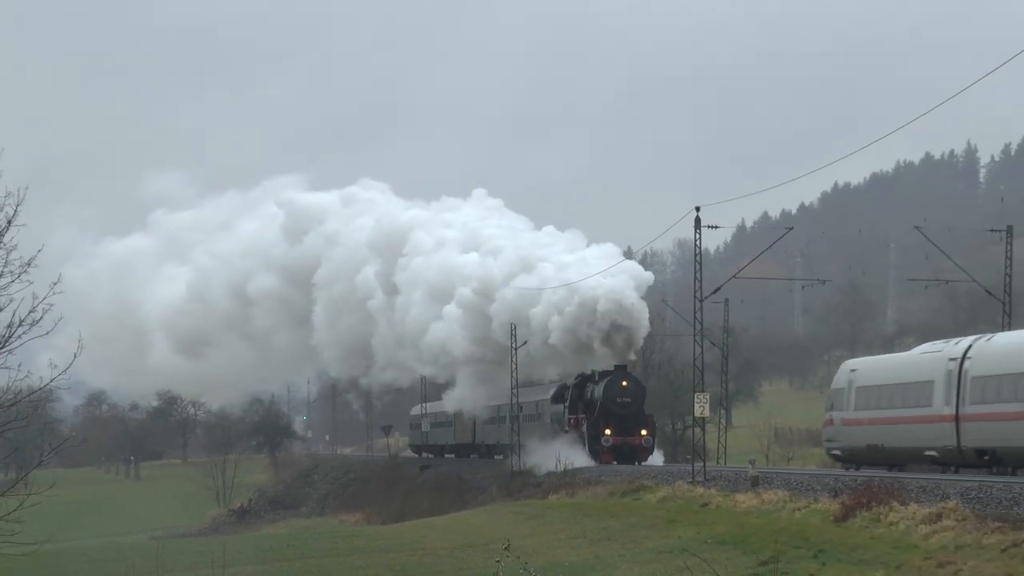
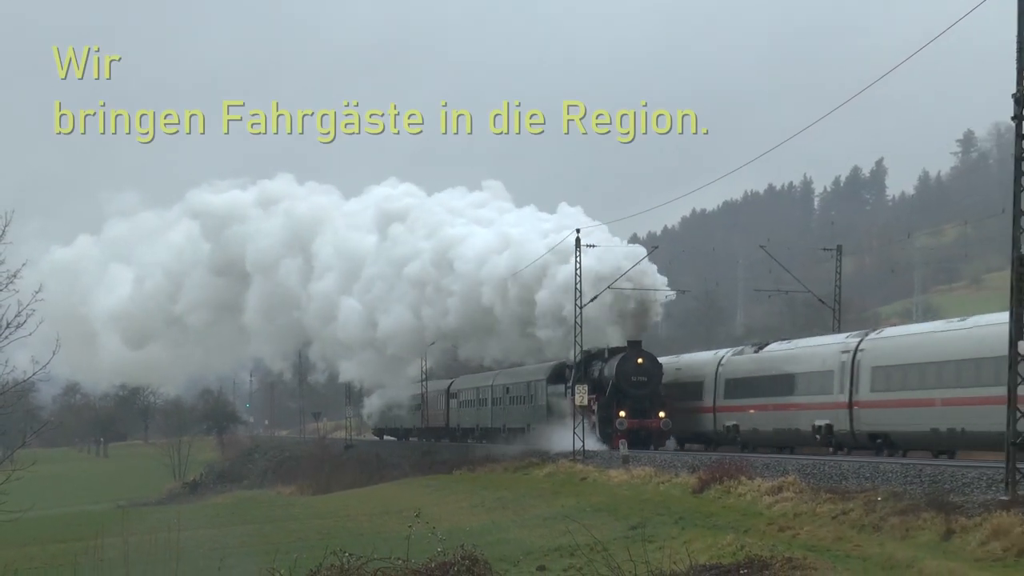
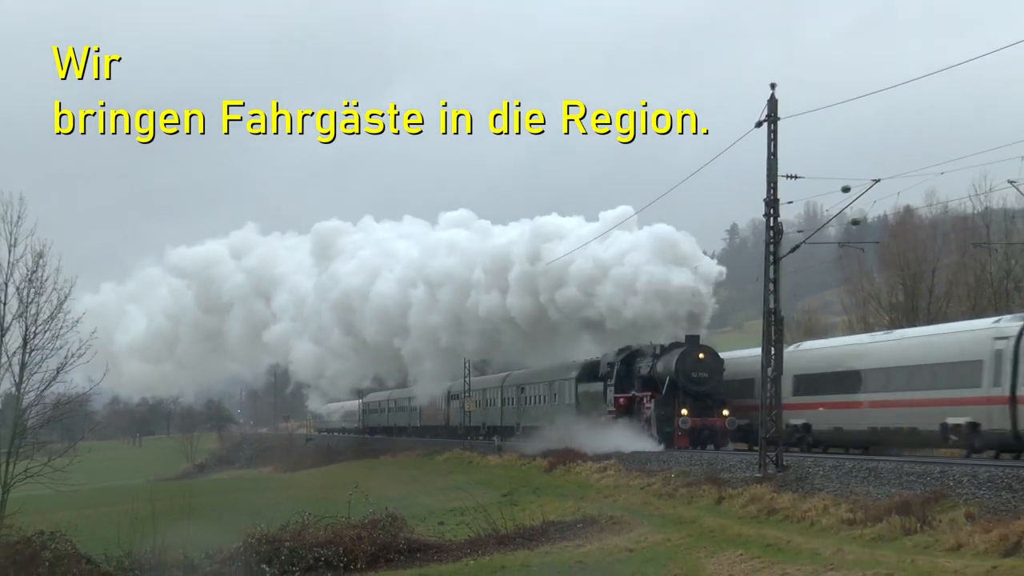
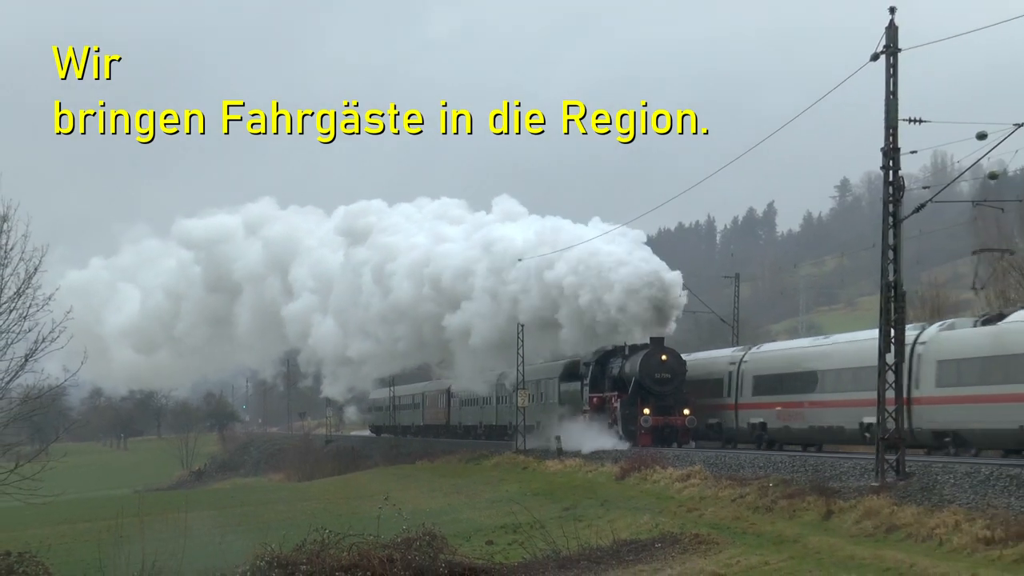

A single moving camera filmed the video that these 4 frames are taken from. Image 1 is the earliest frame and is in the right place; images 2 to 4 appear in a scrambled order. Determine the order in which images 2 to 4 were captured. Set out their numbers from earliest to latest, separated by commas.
2, 4, 3
